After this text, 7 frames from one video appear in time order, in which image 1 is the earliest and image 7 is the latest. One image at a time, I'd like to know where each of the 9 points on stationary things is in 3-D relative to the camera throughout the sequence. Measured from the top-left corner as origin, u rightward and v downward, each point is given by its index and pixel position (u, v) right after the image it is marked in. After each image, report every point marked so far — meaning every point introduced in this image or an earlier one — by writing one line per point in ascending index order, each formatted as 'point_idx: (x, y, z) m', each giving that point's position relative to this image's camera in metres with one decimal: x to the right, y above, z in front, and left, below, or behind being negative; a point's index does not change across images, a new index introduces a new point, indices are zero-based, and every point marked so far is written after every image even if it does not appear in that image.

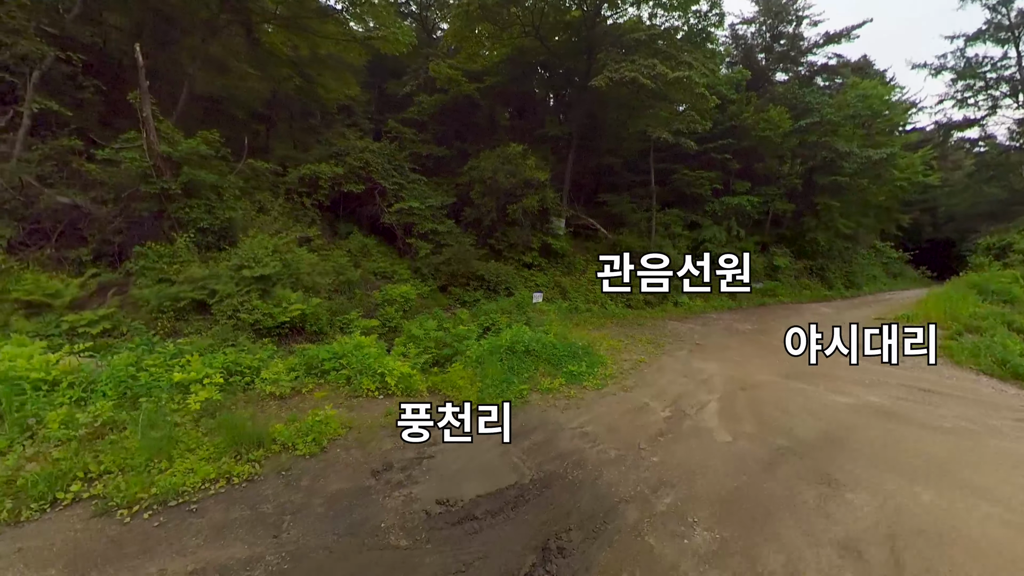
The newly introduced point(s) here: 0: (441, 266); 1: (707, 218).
0: (-1.6, +0.5, +14.2) m
1: (+7.3, +2.9, +20.7) m
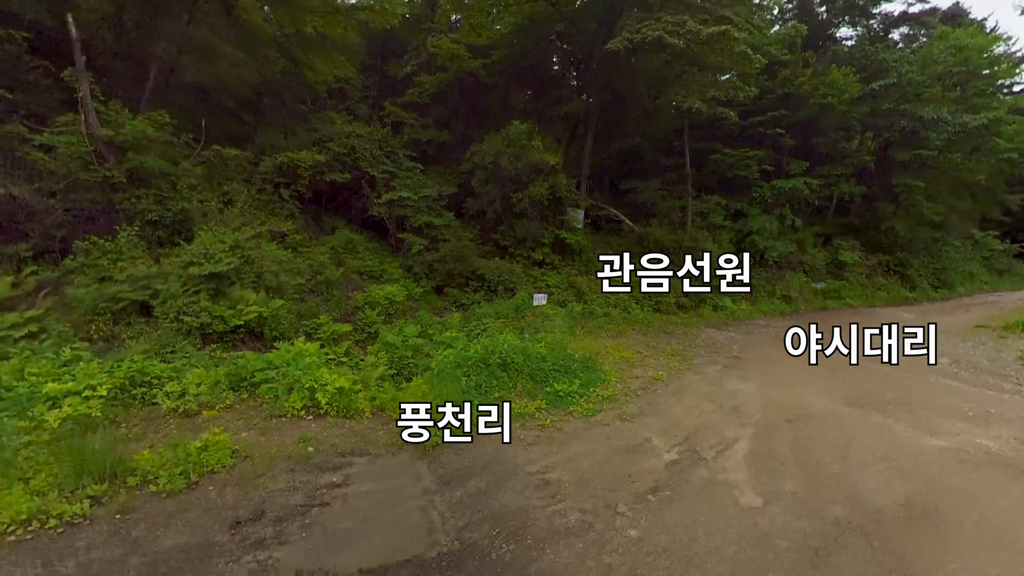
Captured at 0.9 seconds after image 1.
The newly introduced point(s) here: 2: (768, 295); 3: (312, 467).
0: (-1.6, +0.5, +12.4) m
1: (+7.9, +2.8, +17.8) m
2: (+7.8, -0.2, +16.5) m
3: (-2.4, -2.2, +6.6) m
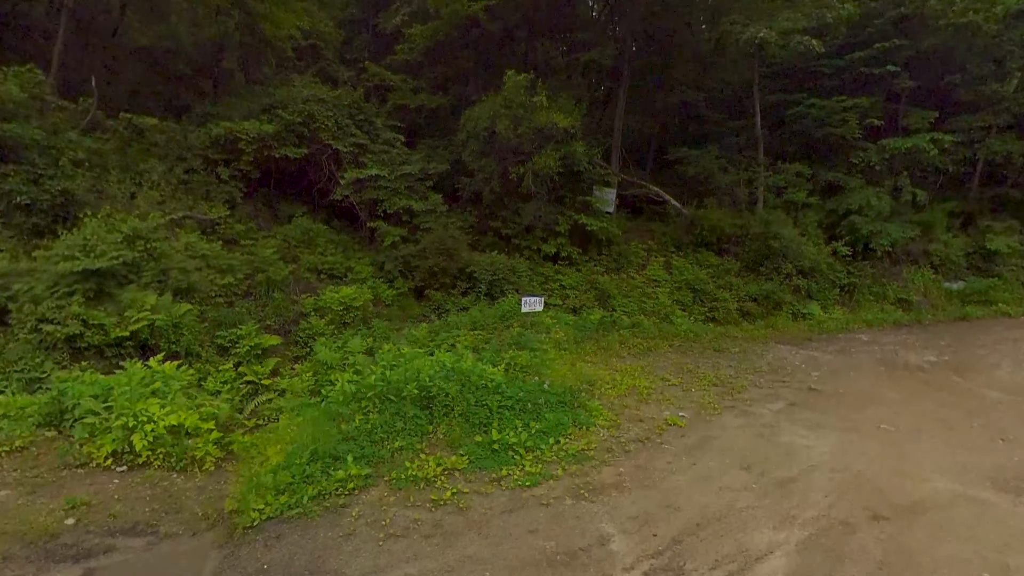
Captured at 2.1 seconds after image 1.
0: (-1.8, +0.5, +9.8) m
1: (+8.6, +2.8, +13.4) m
2: (+8.2, -0.2, +12.1) m
3: (-3.7, -2.1, +4.3) m
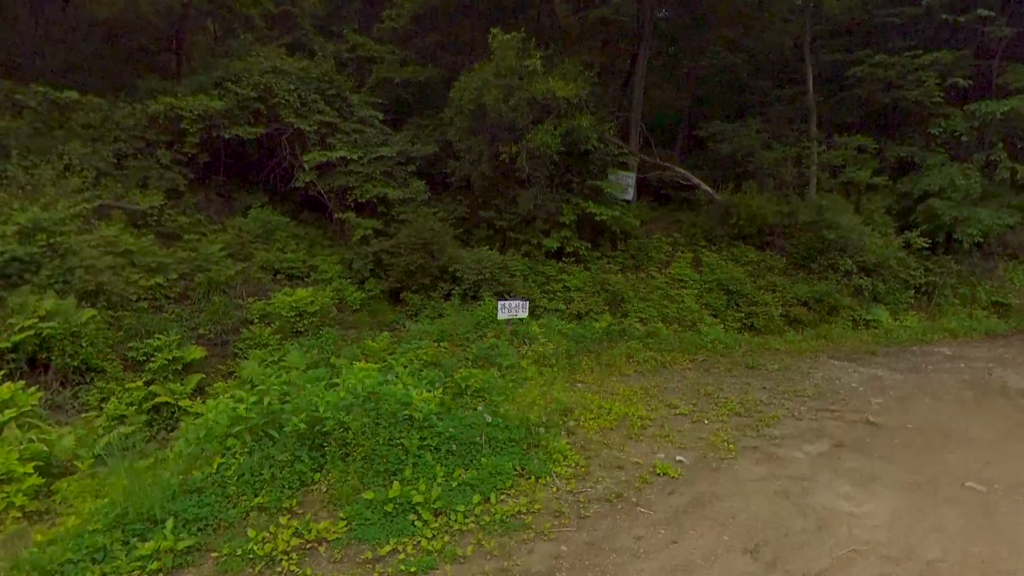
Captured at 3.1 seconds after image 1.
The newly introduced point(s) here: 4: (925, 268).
0: (-2.0, +0.5, +8.4) m
1: (+8.6, +2.8, +11.0) m
2: (+8.1, -0.2, +9.7) m
3: (-4.4, -2.1, +3.1) m
4: (+7.7, +0.4, +10.0) m
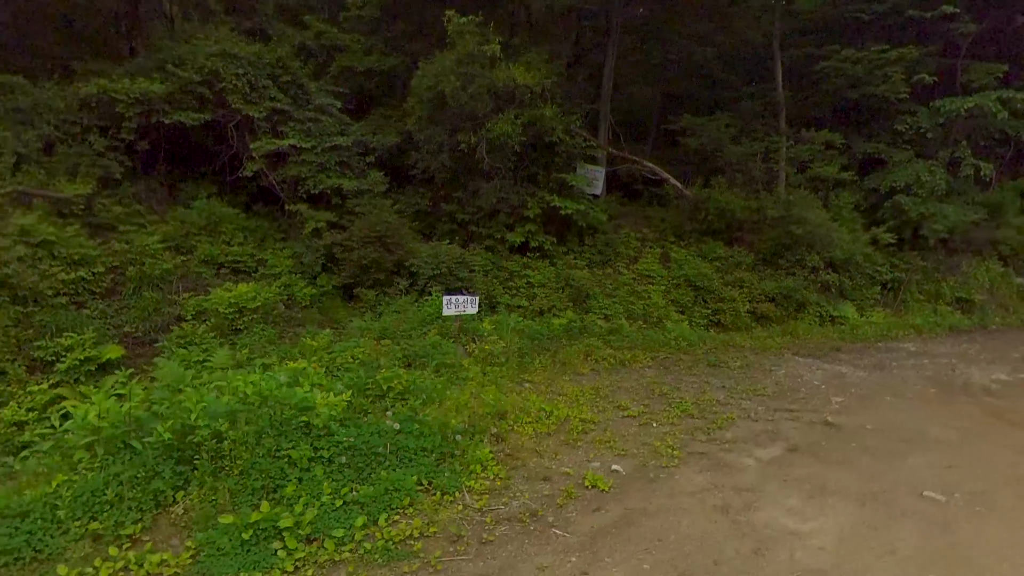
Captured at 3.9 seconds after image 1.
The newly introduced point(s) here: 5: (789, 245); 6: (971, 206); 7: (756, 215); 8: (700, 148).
0: (-2.6, +0.6, +8.0) m
1: (+7.9, +2.8, +10.9) m
2: (+7.5, -0.2, +9.7) m
3: (-4.8, -2.1, +2.6) m
4: (+7.0, +0.4, +10.0) m
5: (+5.0, +0.8, +9.6) m
6: (+9.0, +1.6, +10.6) m
7: (+4.5, +1.3, +10.0) m
8: (+4.0, +3.0, +11.5) m
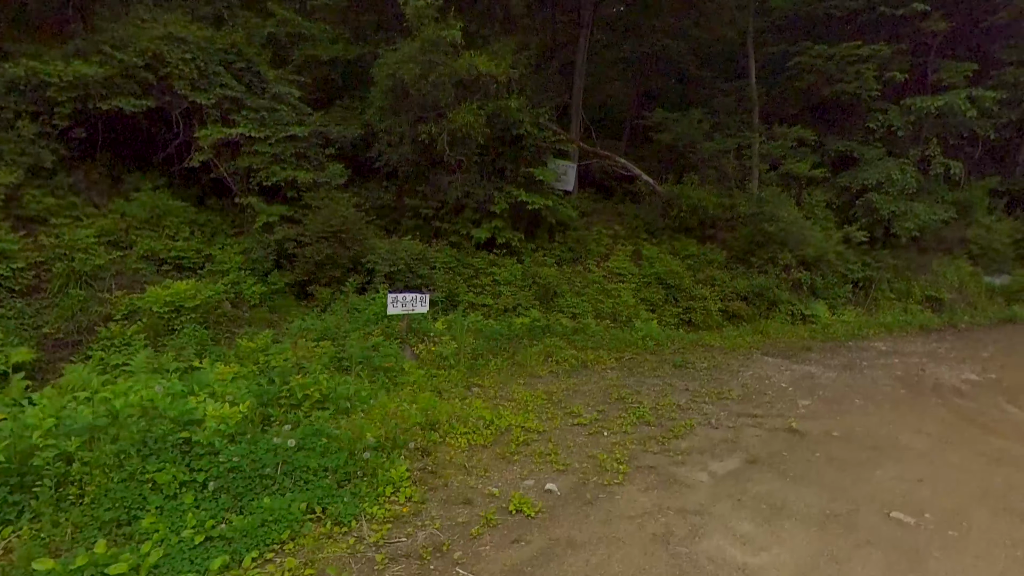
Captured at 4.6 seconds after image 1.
0: (-3.1, +0.6, +7.6) m
1: (+7.3, +2.9, +10.8) m
2: (+6.9, -0.1, +9.6) m
3: (-5.1, -2.0, +2.1) m
4: (+6.4, +0.5, +9.8) m
5: (+4.4, +0.8, +9.4) m
6: (+8.4, +1.6, +10.6) m
7: (+3.9, +1.4, +9.8) m
8: (+3.4, +3.0, +11.3) m
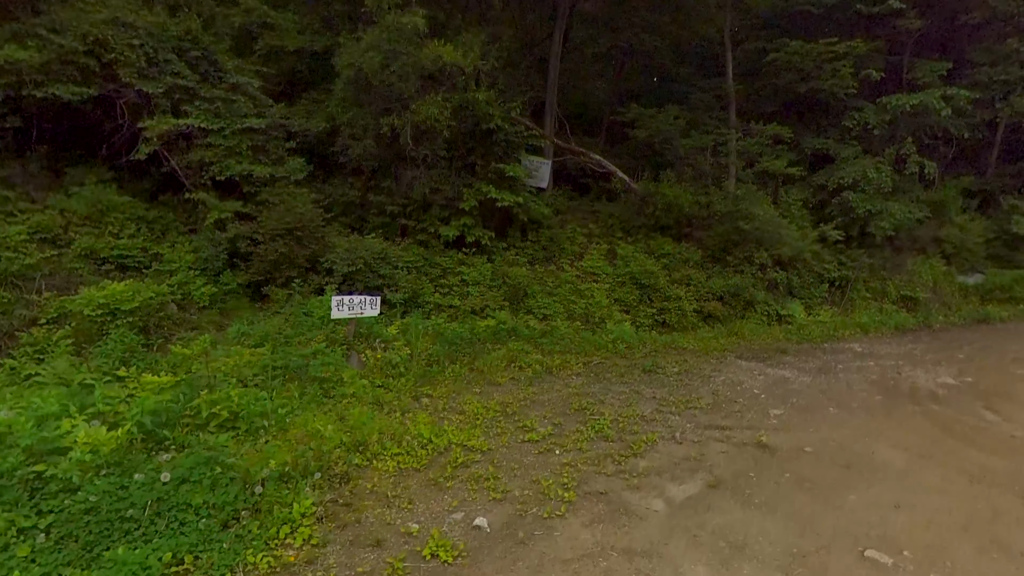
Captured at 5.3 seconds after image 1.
0: (-3.6, +0.6, +7.1) m
1: (+6.8, +2.9, +10.7) m
2: (+6.4, -0.1, +9.5) m
3: (-5.4, -2.0, +1.6) m
4: (+5.9, +0.5, +9.7) m
5: (+3.9, +0.8, +9.2) m
6: (+7.9, +1.6, +10.5) m
7: (+3.4, +1.4, +9.6) m
8: (+2.8, +3.0, +11.1) m
